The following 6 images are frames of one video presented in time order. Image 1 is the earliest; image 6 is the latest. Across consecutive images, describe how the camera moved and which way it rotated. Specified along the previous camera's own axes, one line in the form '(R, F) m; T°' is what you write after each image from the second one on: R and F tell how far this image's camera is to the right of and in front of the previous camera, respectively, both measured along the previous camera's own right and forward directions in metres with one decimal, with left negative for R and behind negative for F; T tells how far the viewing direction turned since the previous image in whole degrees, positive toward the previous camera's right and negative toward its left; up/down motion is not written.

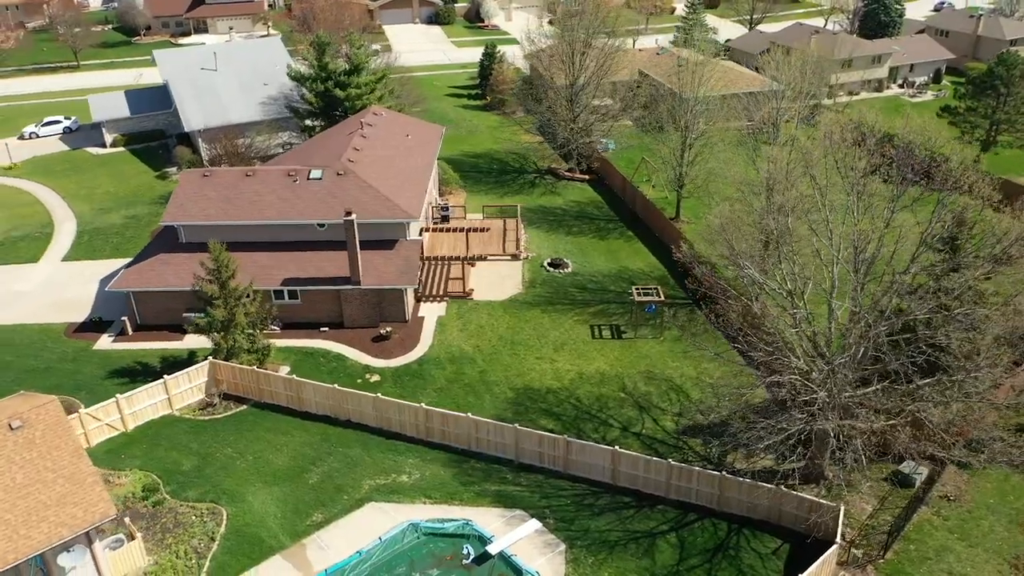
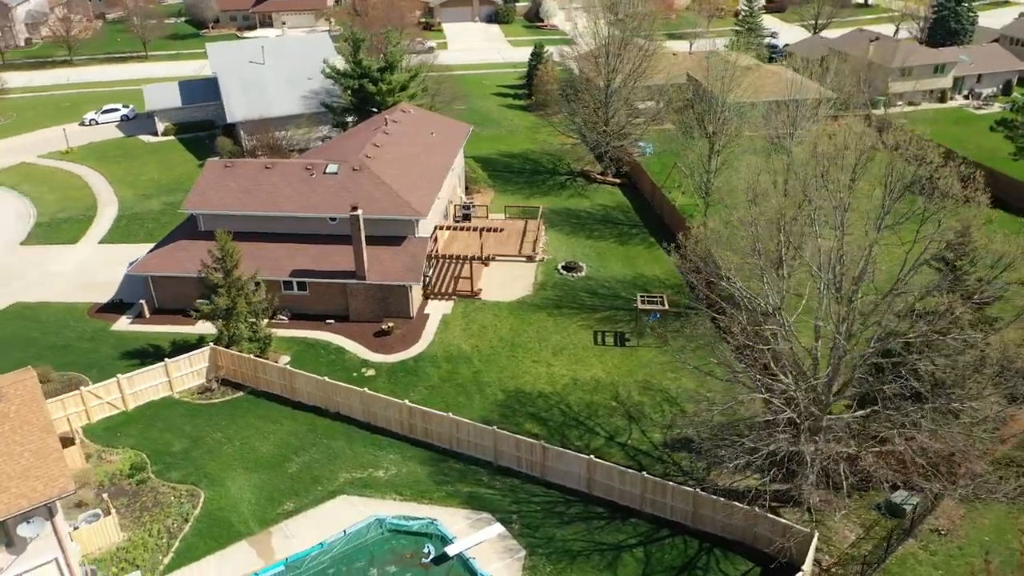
(+2.6, +0.2) m; -5°
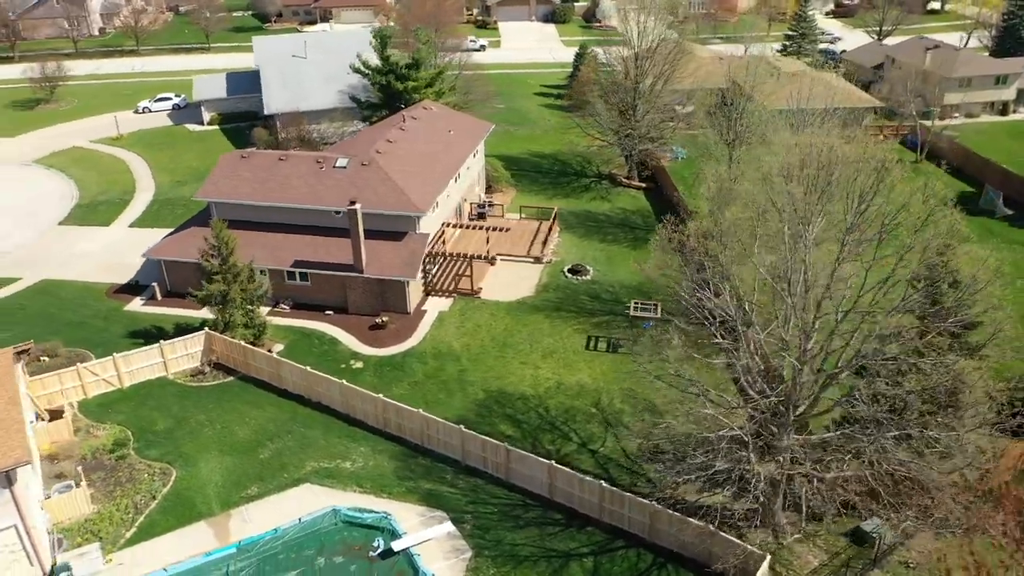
(+3.0, +0.2) m; -5°
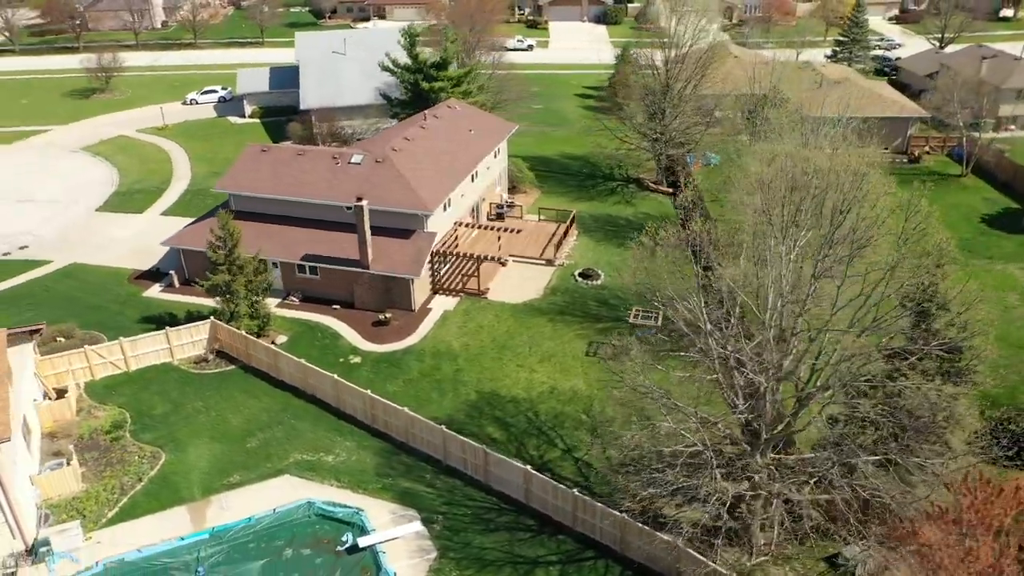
(+2.3, +0.2) m; -4°
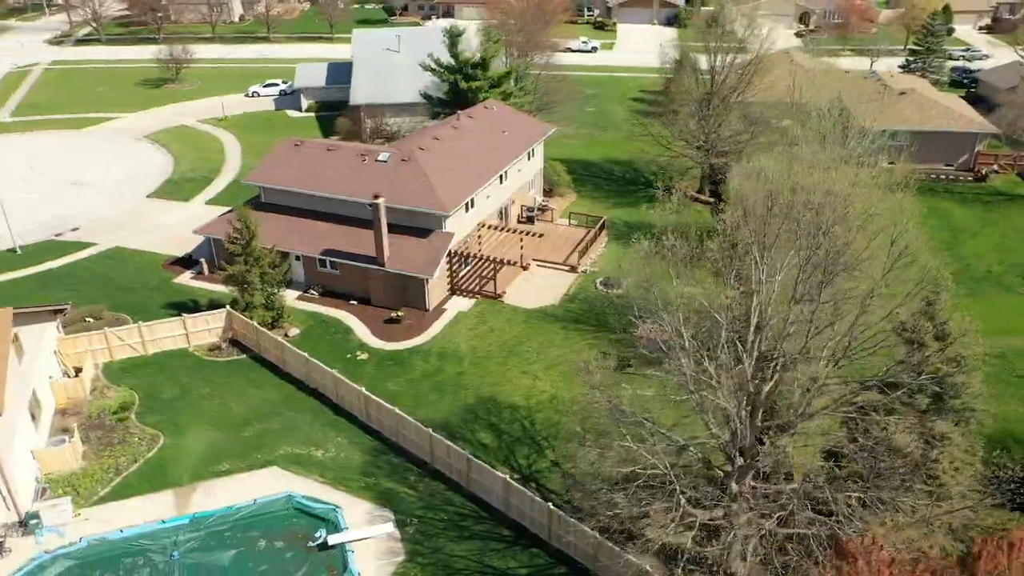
(+2.5, +0.5) m; -5°
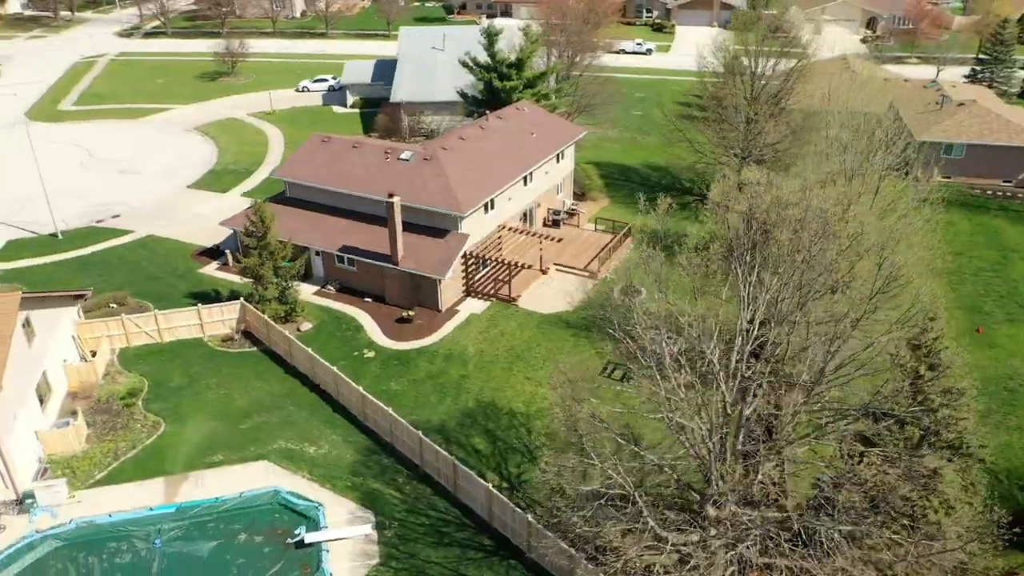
(+2.0, +0.5) m; -4°
